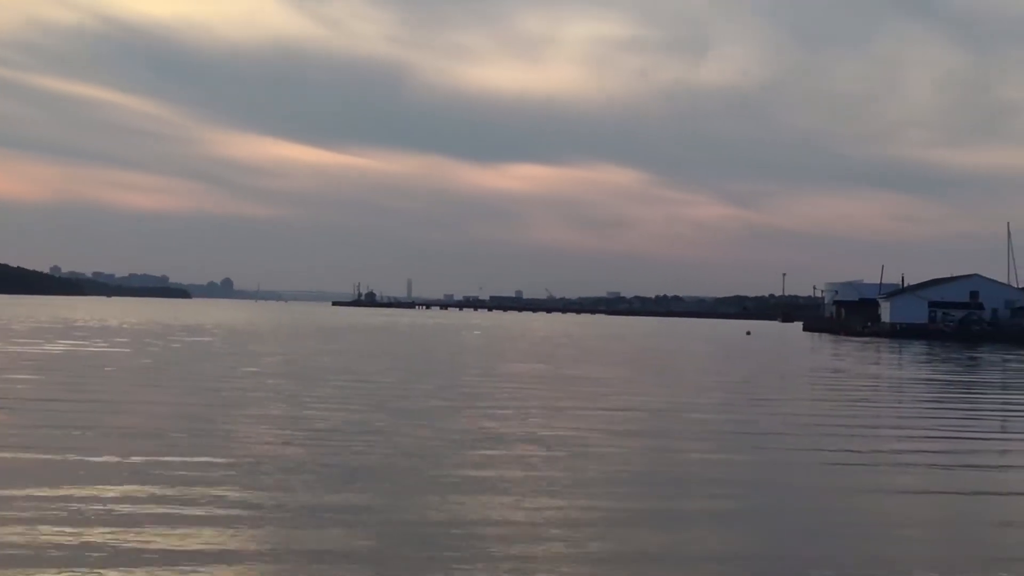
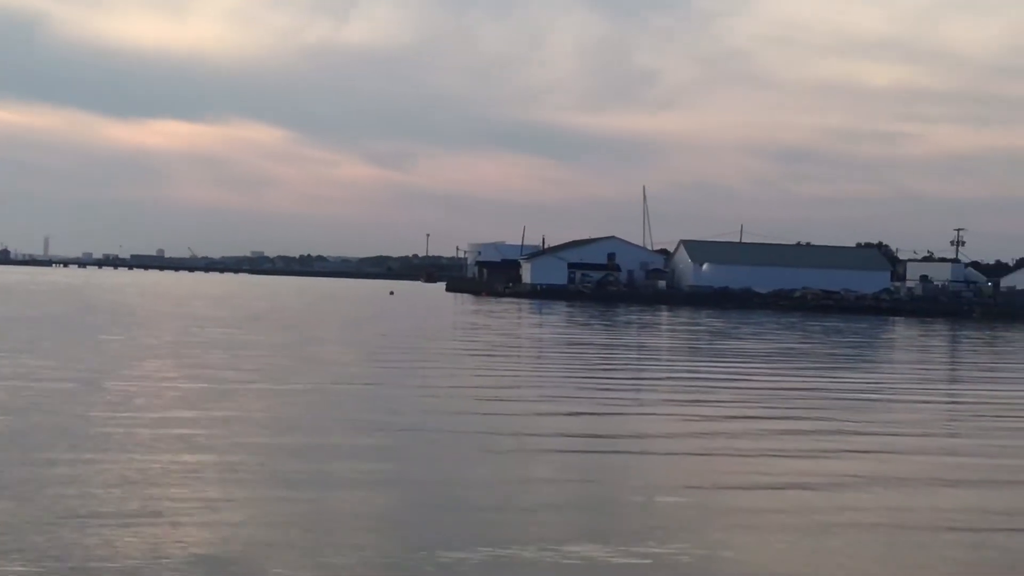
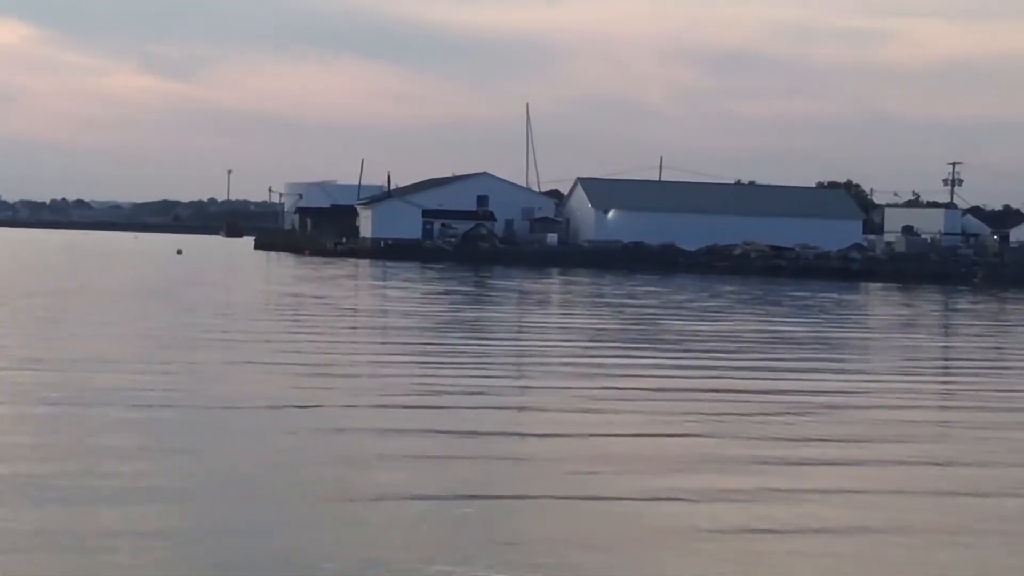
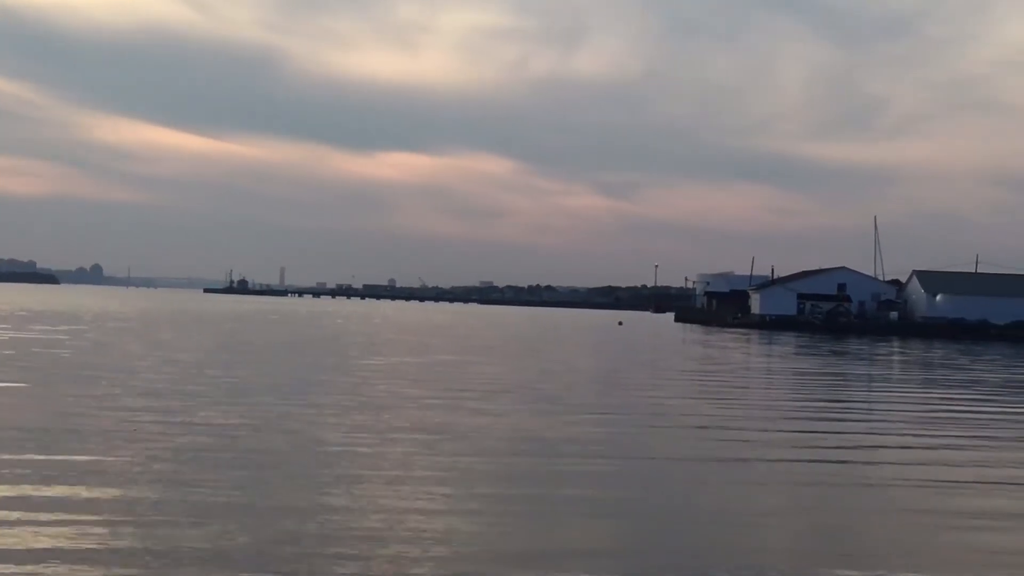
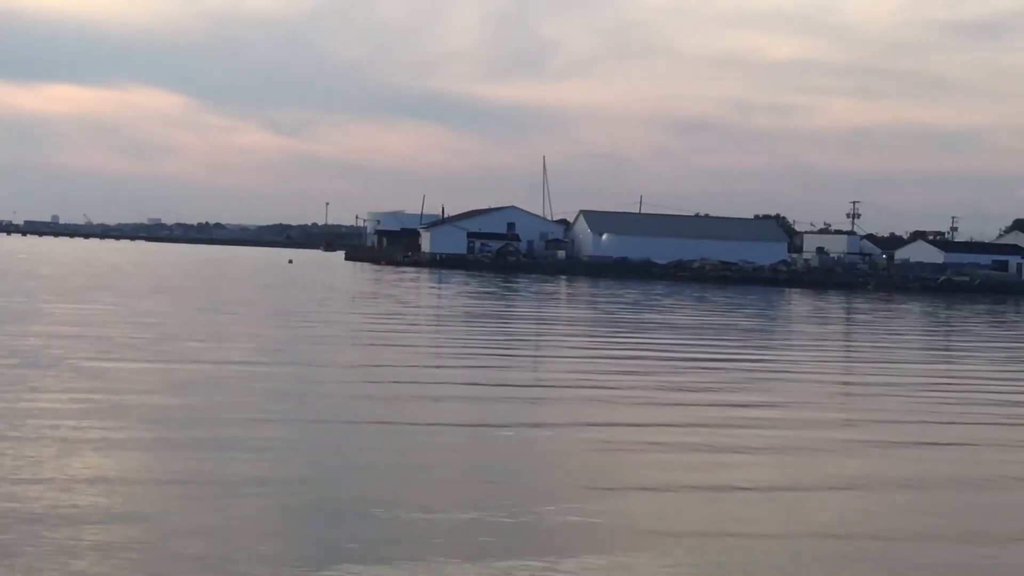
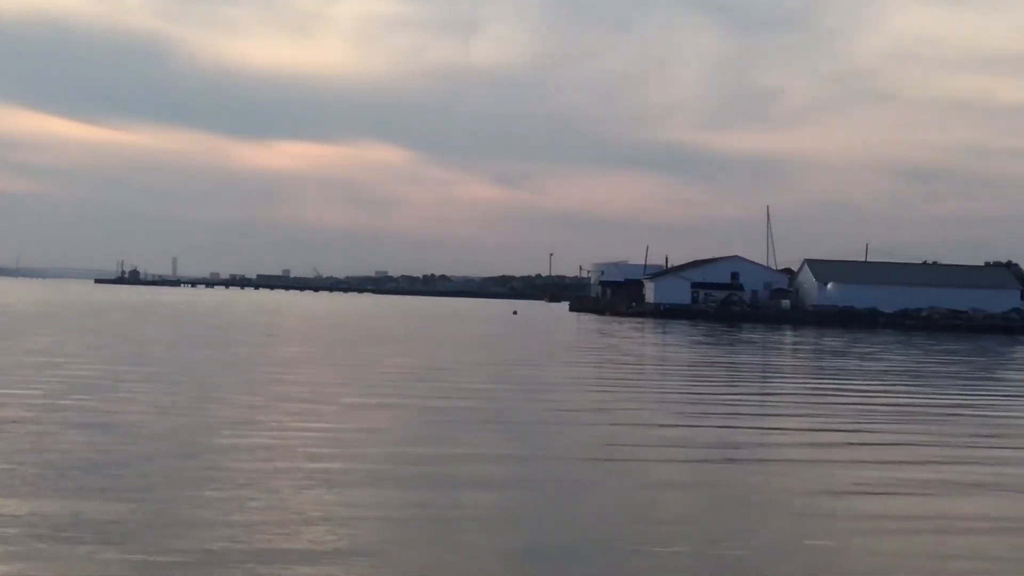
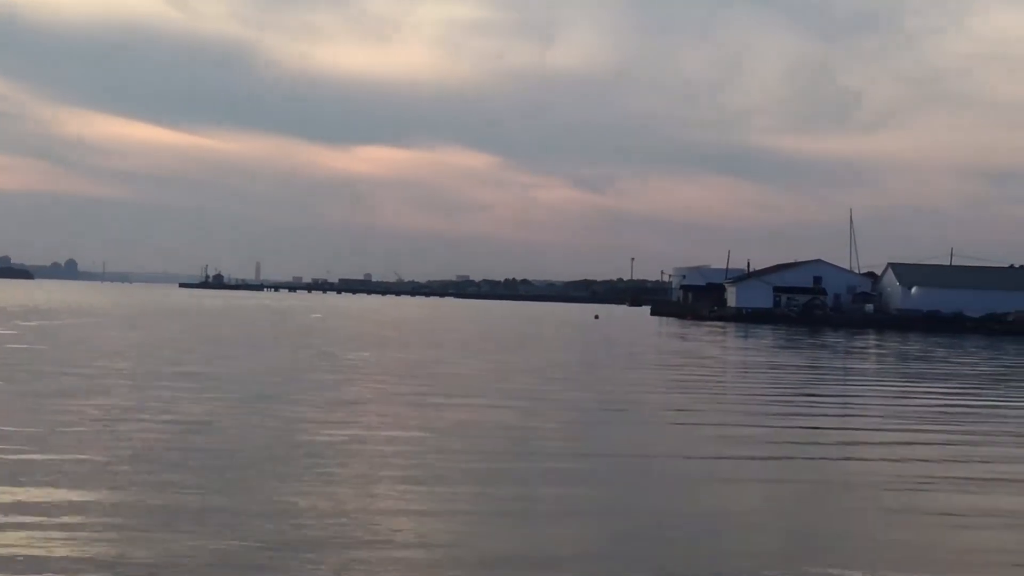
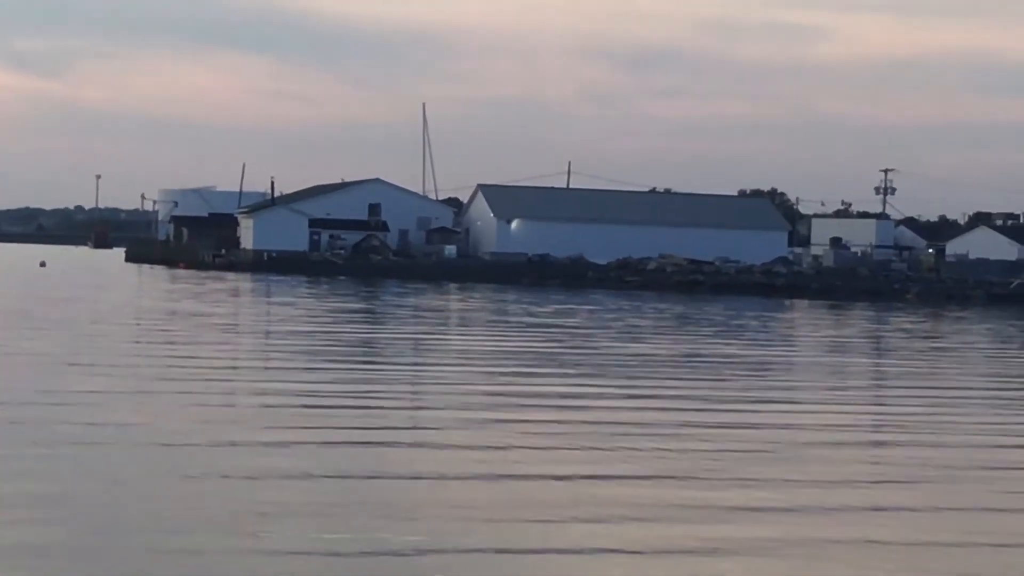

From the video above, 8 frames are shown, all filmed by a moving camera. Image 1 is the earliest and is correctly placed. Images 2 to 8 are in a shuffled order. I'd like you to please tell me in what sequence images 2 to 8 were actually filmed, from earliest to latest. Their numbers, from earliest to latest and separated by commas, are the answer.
4, 7, 6, 2, 5, 3, 8
